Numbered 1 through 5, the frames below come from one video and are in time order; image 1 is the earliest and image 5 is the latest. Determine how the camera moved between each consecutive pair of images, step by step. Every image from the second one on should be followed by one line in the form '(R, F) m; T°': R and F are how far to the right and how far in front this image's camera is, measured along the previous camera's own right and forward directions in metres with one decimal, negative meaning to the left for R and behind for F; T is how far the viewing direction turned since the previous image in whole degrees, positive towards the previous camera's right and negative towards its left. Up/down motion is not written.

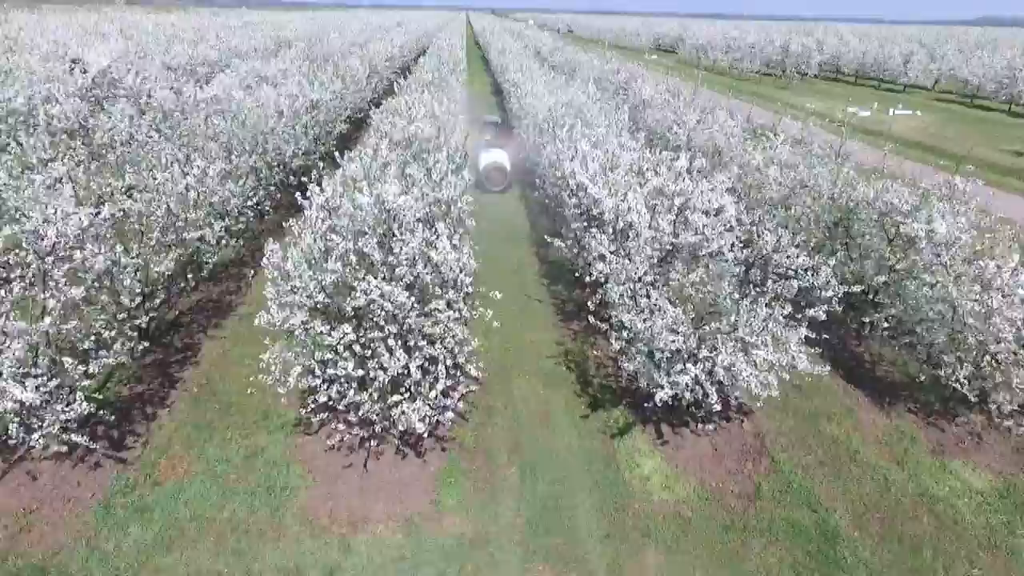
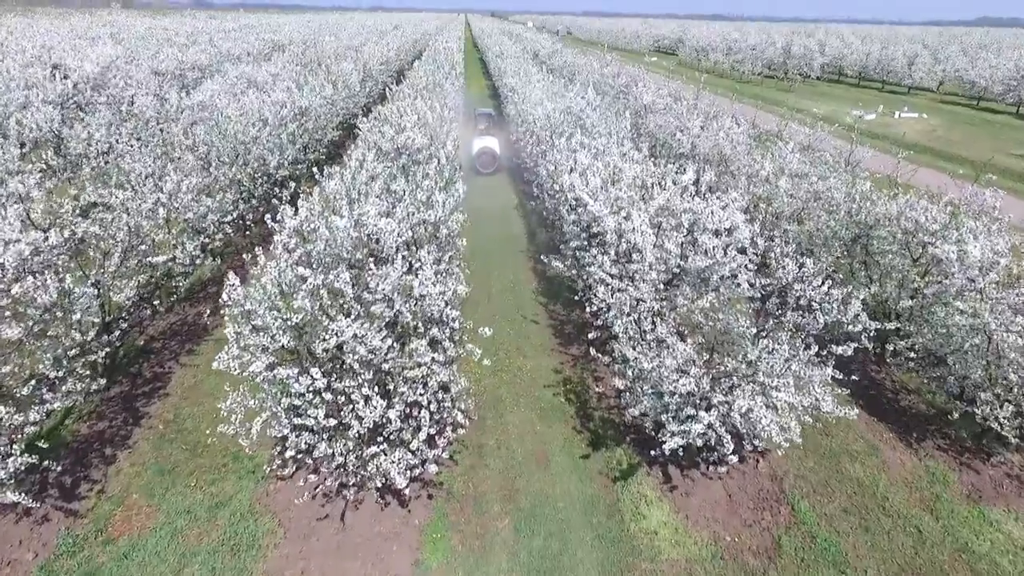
(+0.2, +1.5) m; 0°
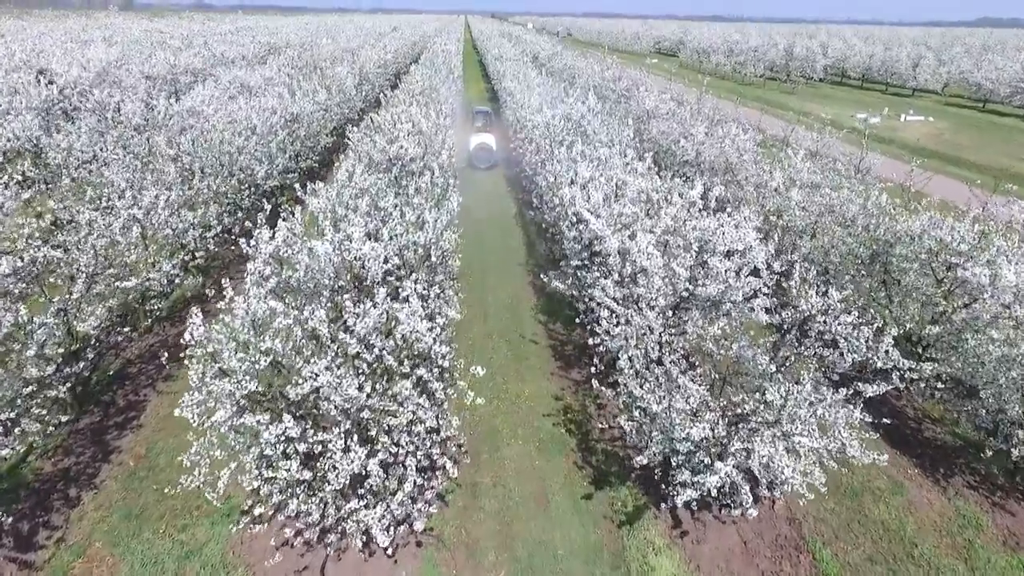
(+0.1, +1.2) m; 0°
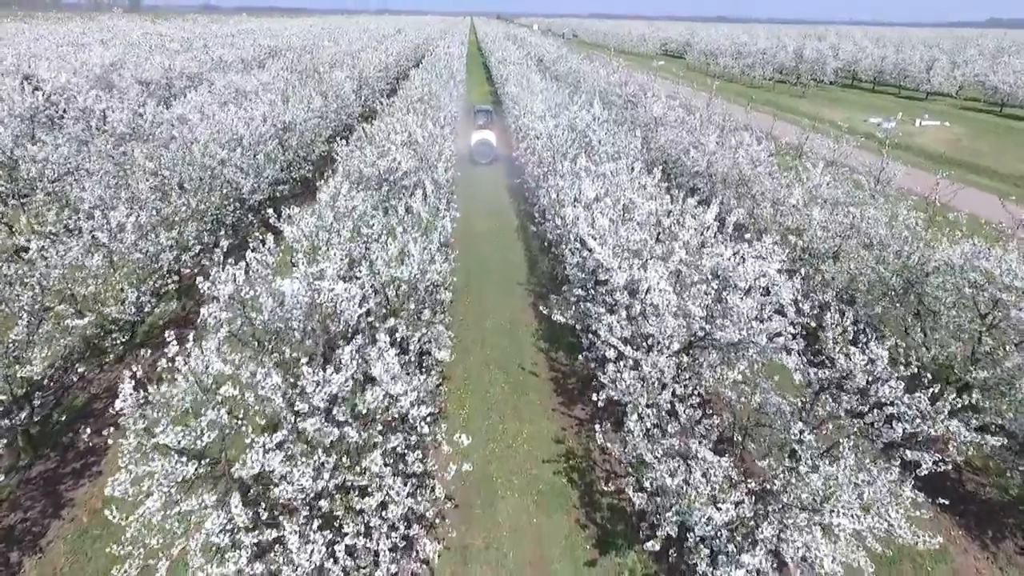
(+0.2, +1.6) m; 0°
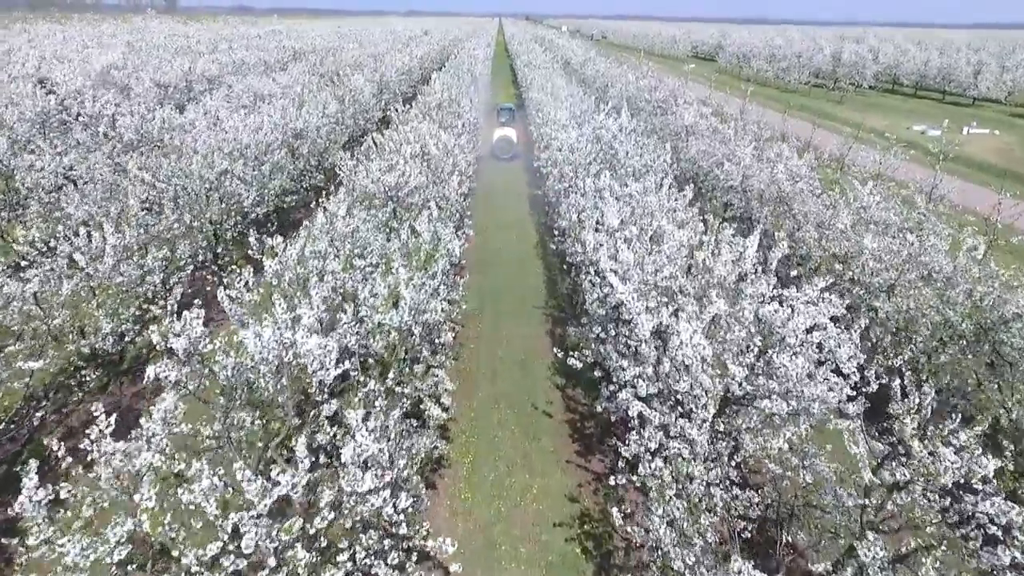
(+0.3, +1.9) m; -2°
